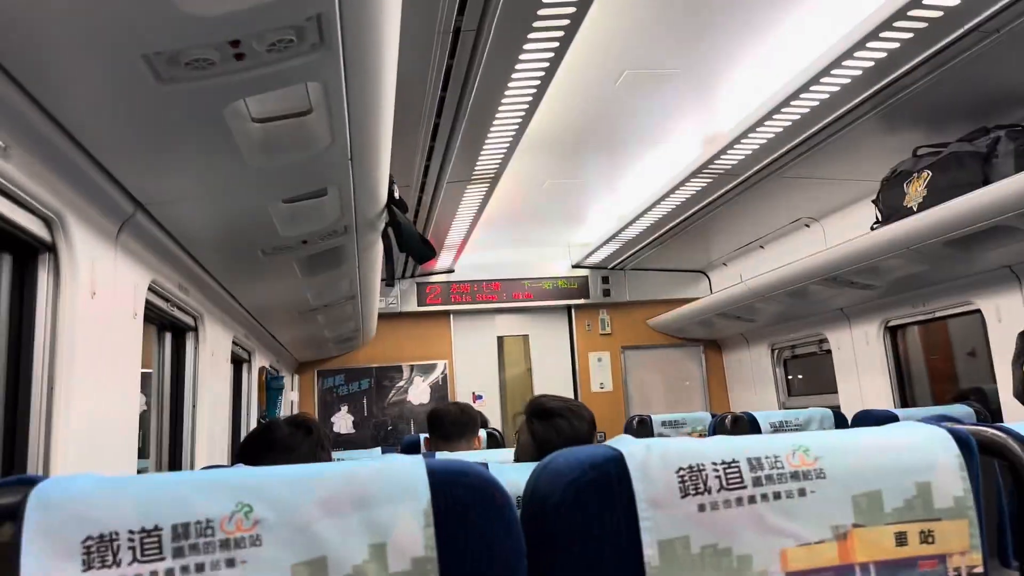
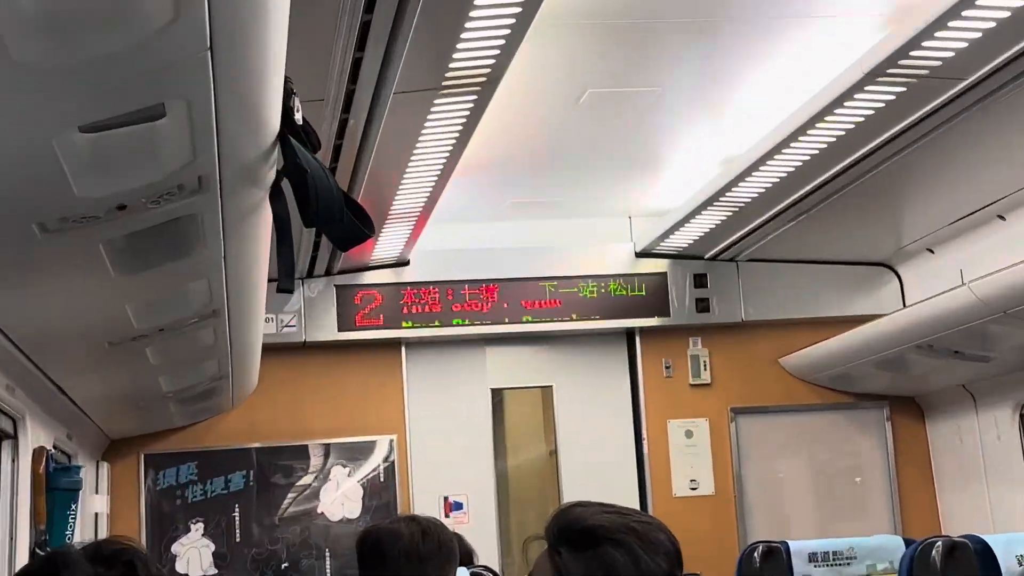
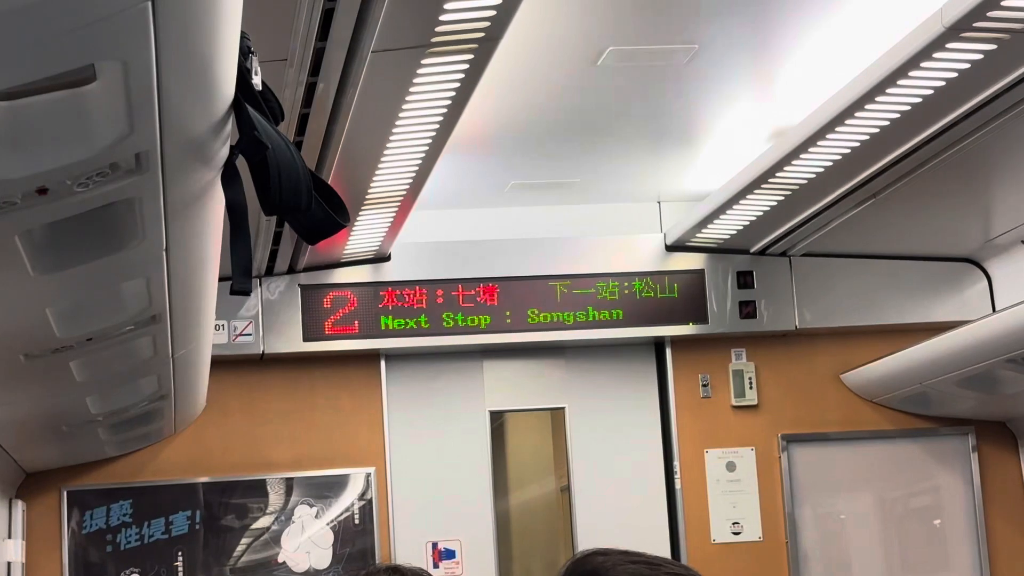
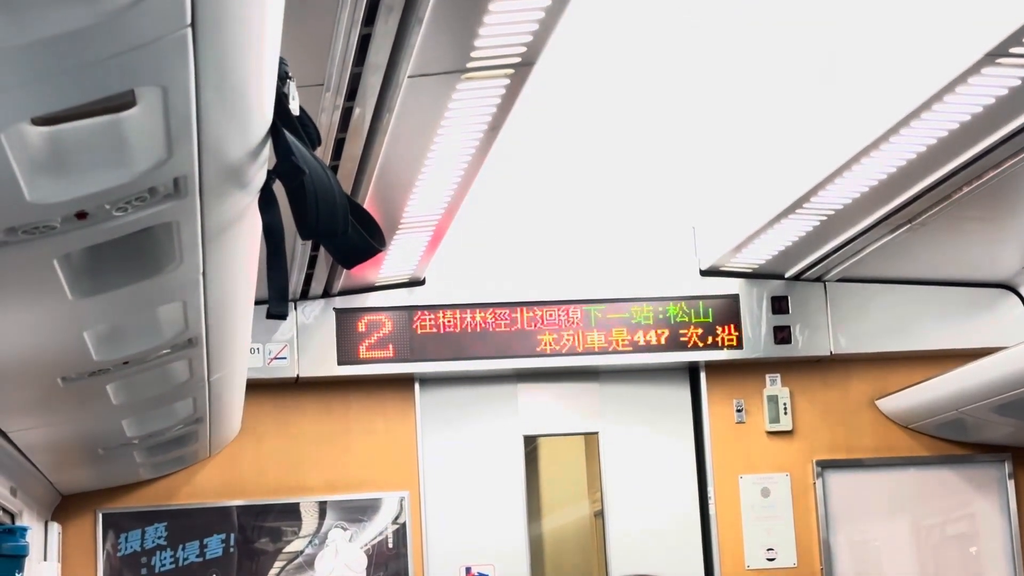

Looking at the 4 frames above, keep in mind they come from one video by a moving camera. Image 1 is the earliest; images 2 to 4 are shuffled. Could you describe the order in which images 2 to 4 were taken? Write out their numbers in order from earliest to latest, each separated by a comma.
2, 3, 4
